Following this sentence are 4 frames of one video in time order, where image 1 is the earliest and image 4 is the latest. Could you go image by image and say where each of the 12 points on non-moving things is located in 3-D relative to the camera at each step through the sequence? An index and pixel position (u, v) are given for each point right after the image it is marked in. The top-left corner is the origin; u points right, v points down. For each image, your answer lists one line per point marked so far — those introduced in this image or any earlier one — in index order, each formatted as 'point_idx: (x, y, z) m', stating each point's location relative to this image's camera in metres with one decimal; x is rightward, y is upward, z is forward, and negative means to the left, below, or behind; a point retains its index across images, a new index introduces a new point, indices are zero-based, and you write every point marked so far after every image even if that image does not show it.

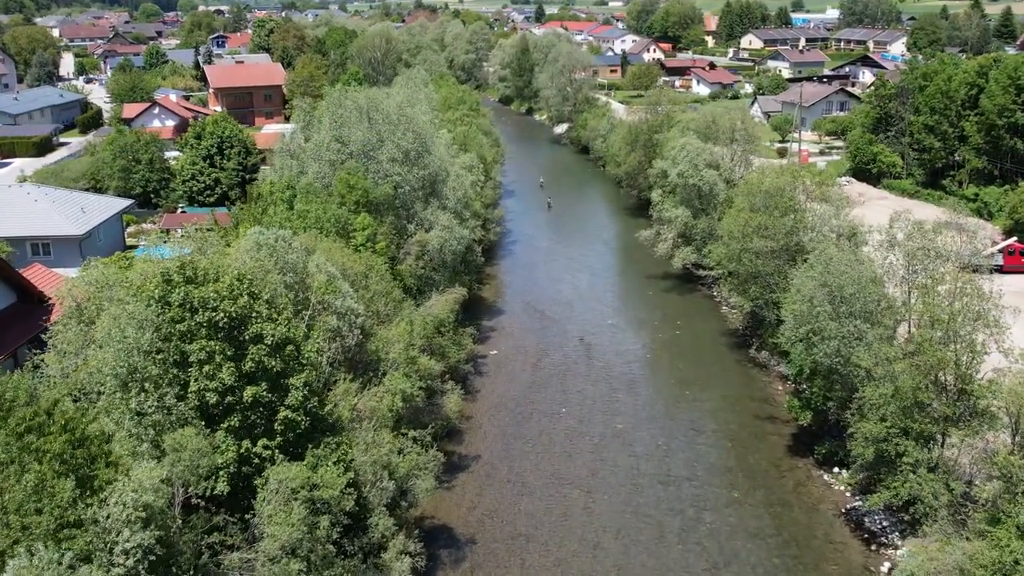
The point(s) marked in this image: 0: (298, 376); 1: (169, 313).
0: (-3.4, -1.4, +18.3) m
1: (-5.1, -0.4, +17.4) m
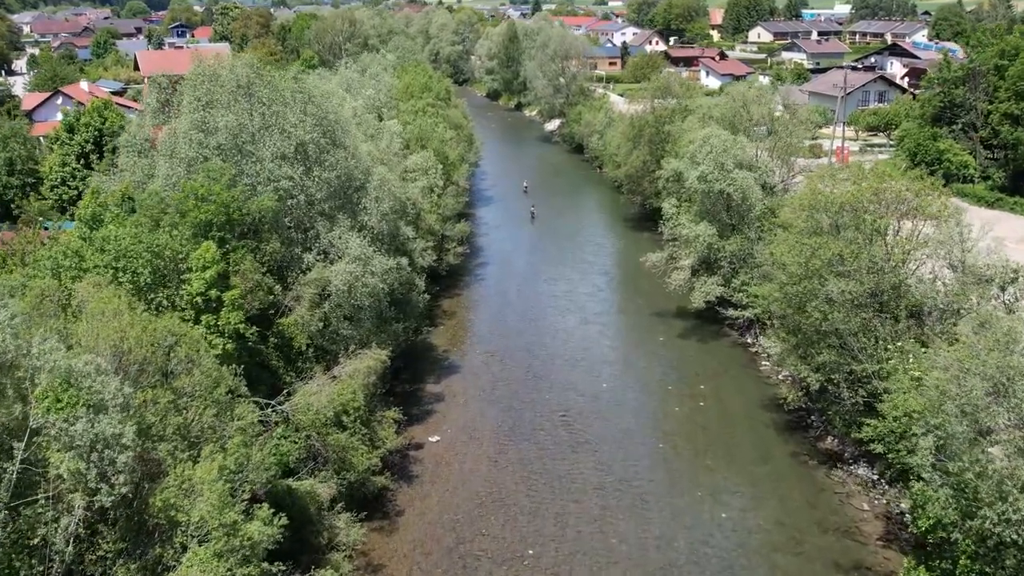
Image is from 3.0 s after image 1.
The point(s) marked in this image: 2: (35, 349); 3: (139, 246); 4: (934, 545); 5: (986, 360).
0: (-4.5, -2.6, +6.8) m
1: (-6.3, -1.6, +5.9) m
2: (-5.5, -0.7, +13.5) m
3: (-5.9, +0.7, +18.2) m
4: (+5.9, -3.6, +16.5) m
5: (+5.9, -0.8, +14.6) m
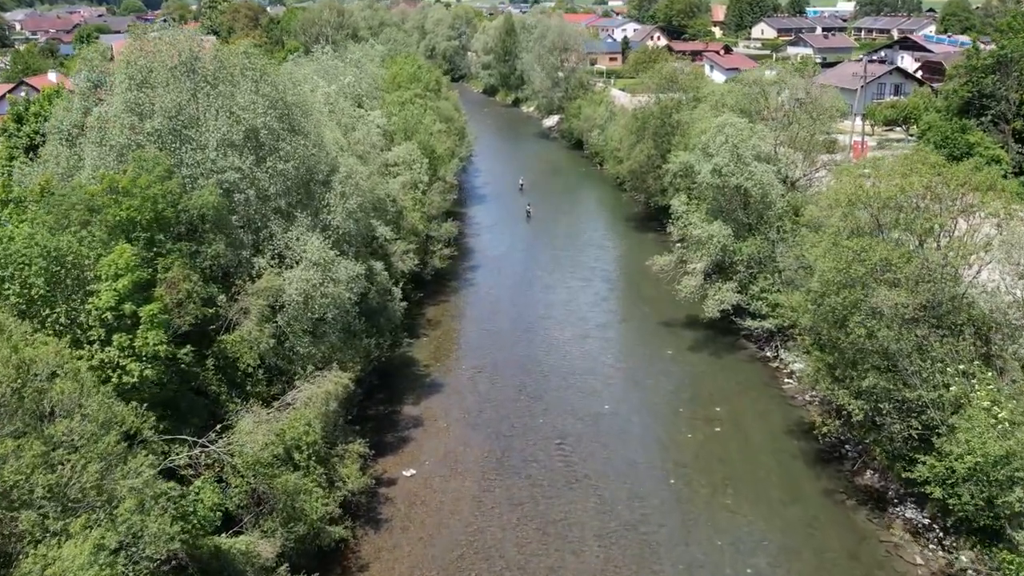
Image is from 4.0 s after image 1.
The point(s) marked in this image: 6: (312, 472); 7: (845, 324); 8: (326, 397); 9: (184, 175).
0: (-4.8, -2.8, +3.3) m
1: (-6.5, -1.7, +2.4) m
2: (-5.7, -0.8, +10.0) m
3: (-6.1, +0.5, +14.7) m
4: (+5.7, -3.8, +13.0) m
5: (+5.7, -1.0, +11.1) m
6: (-3.0, -2.8, +17.7) m
7: (+5.5, -0.6, +19.3) m
8: (-3.0, -1.8, +18.9) m
9: (-5.5, +1.8, +19.4) m
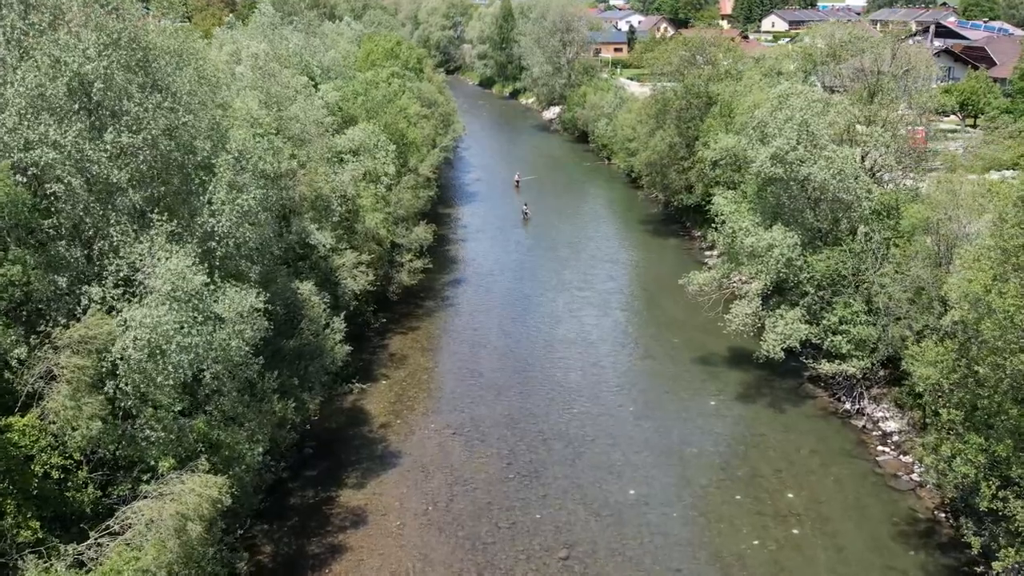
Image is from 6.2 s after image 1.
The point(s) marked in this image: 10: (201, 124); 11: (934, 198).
0: (-5.0, -3.3, -4.1) m
1: (-6.7, -2.2, -5.0) m
2: (-6.0, -1.3, +2.6) m
3: (-6.3, 0.0, +7.3) m
4: (+5.5, -4.3, +5.6) m
5: (+5.5, -1.5, +3.7) m
6: (-3.3, -3.3, +10.3) m
7: (+5.3, -1.1, +11.9) m
8: (-3.3, -2.3, +11.5) m
9: (-5.7, +1.4, +12.0) m
10: (-3.9, +2.1, +15.1) m
11: (+6.4, +1.5, +17.7) m
